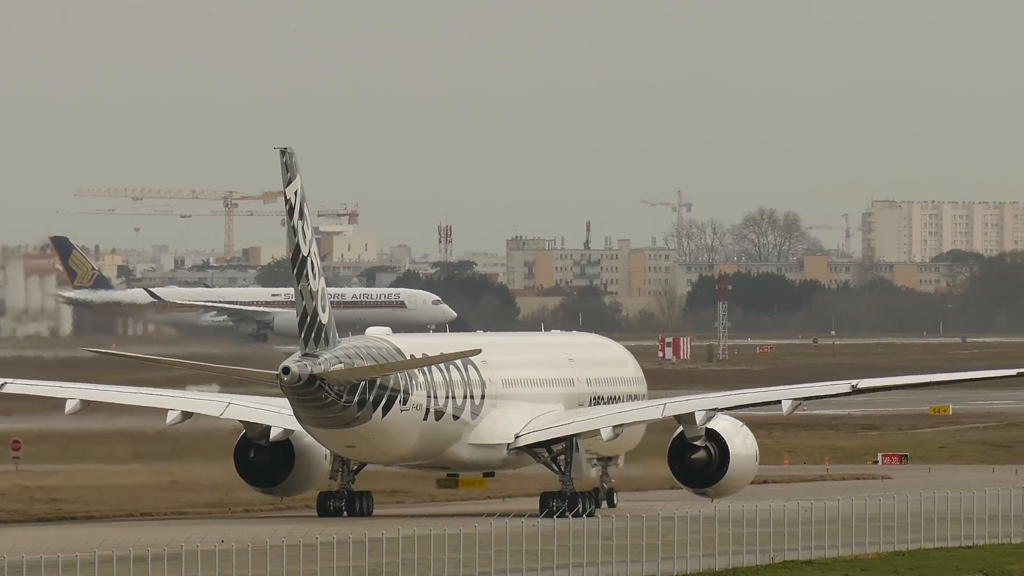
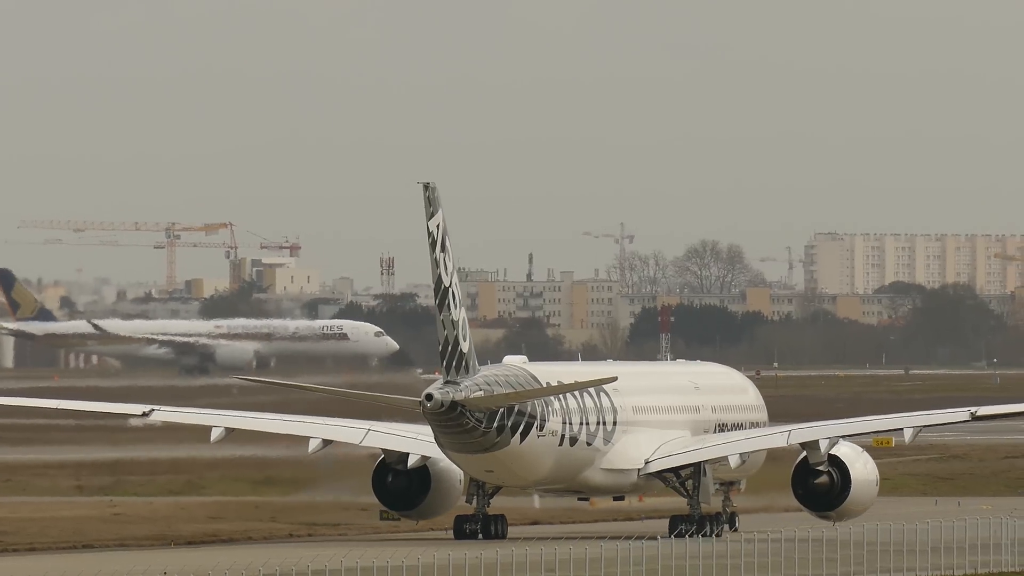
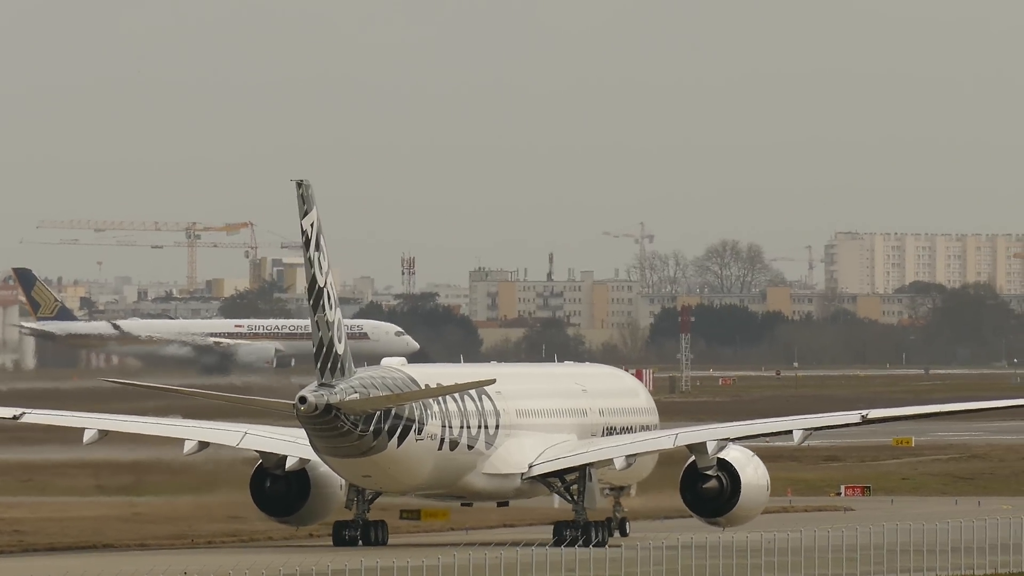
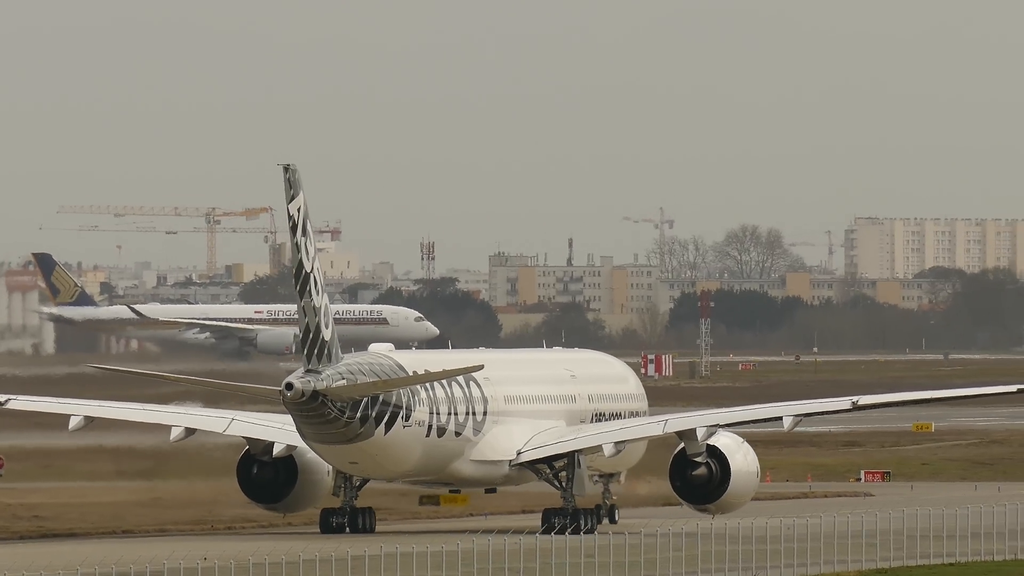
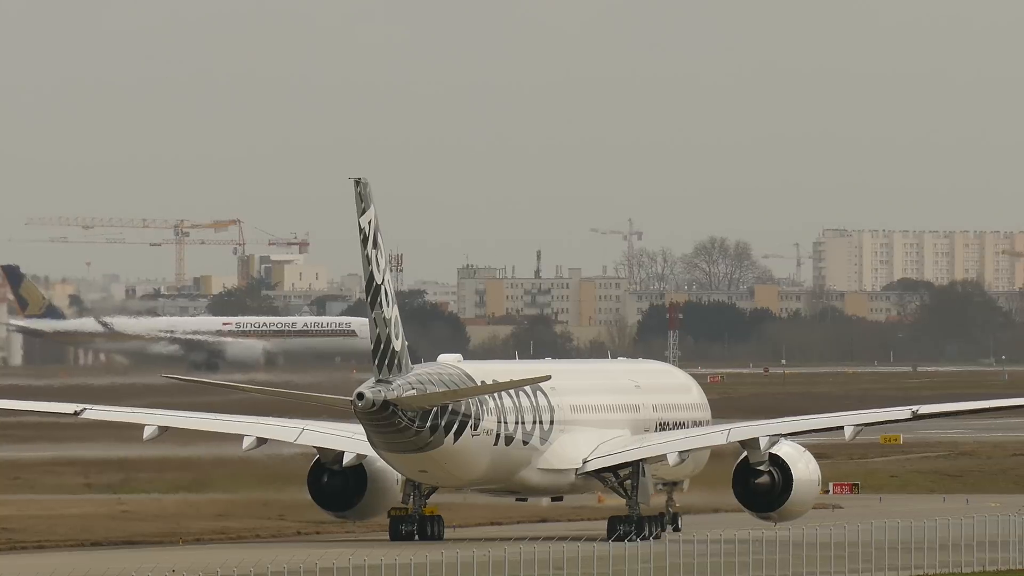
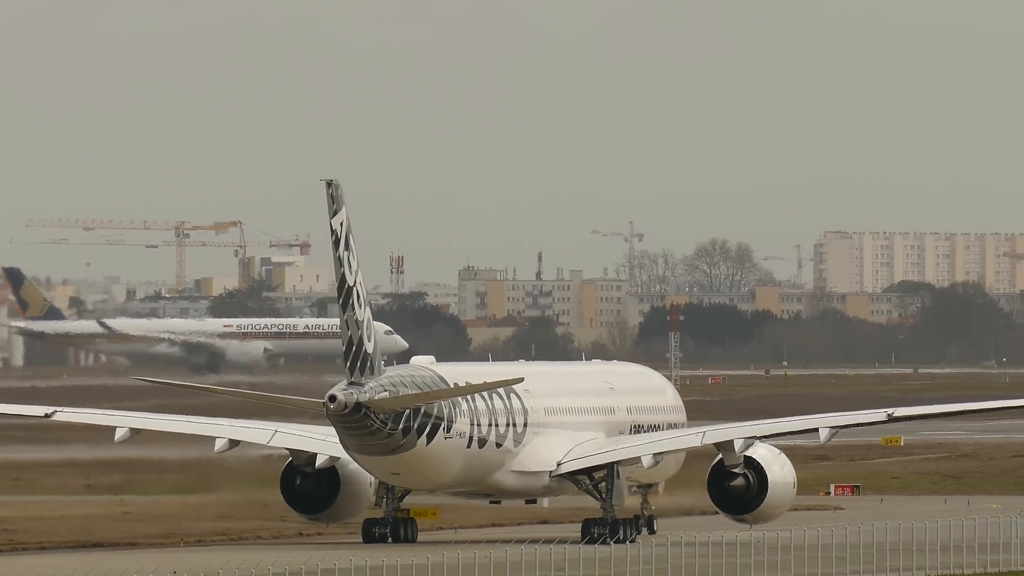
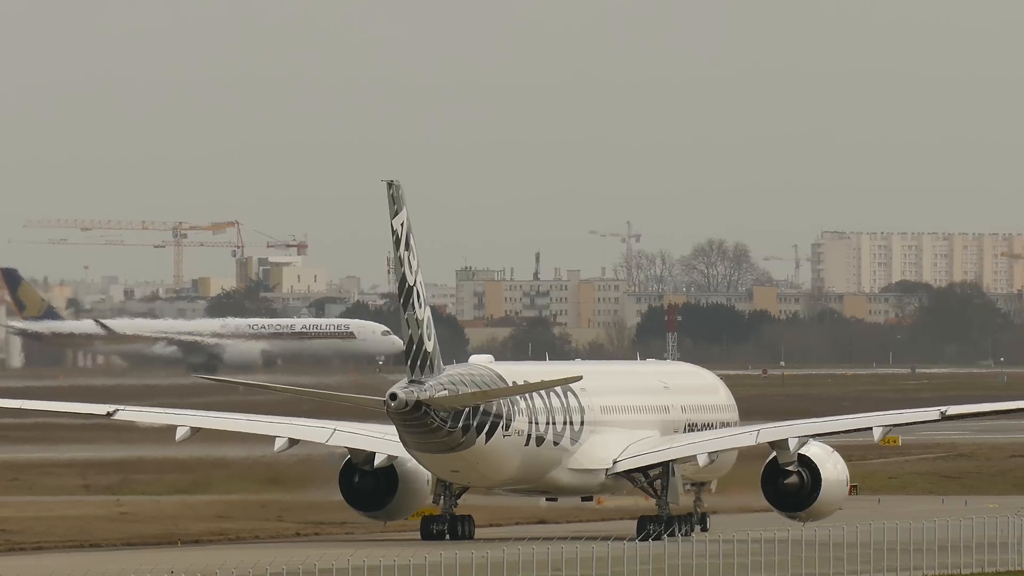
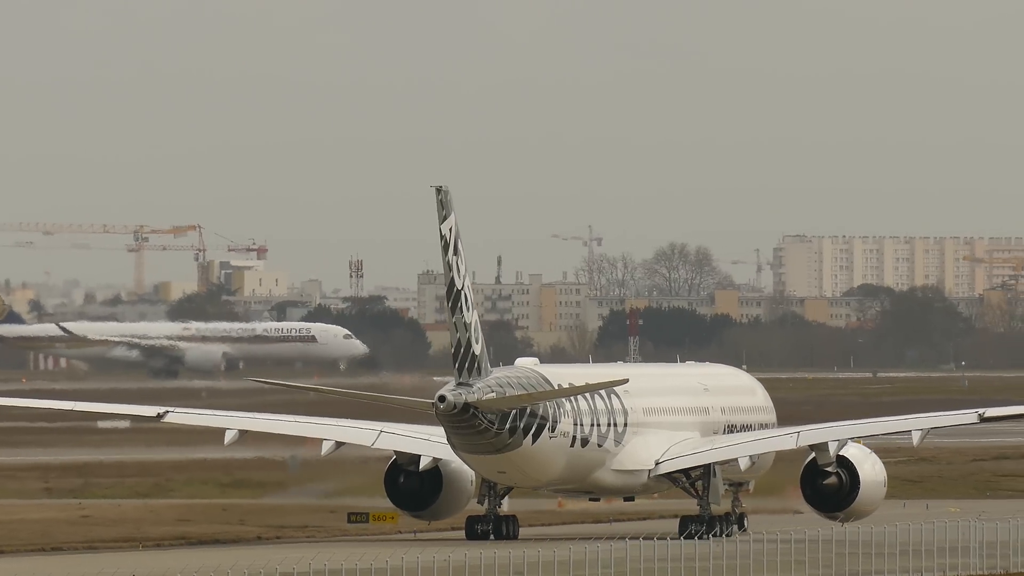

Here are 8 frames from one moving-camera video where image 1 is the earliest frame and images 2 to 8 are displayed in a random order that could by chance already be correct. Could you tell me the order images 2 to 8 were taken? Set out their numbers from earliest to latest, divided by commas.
4, 3, 6, 5, 7, 2, 8
